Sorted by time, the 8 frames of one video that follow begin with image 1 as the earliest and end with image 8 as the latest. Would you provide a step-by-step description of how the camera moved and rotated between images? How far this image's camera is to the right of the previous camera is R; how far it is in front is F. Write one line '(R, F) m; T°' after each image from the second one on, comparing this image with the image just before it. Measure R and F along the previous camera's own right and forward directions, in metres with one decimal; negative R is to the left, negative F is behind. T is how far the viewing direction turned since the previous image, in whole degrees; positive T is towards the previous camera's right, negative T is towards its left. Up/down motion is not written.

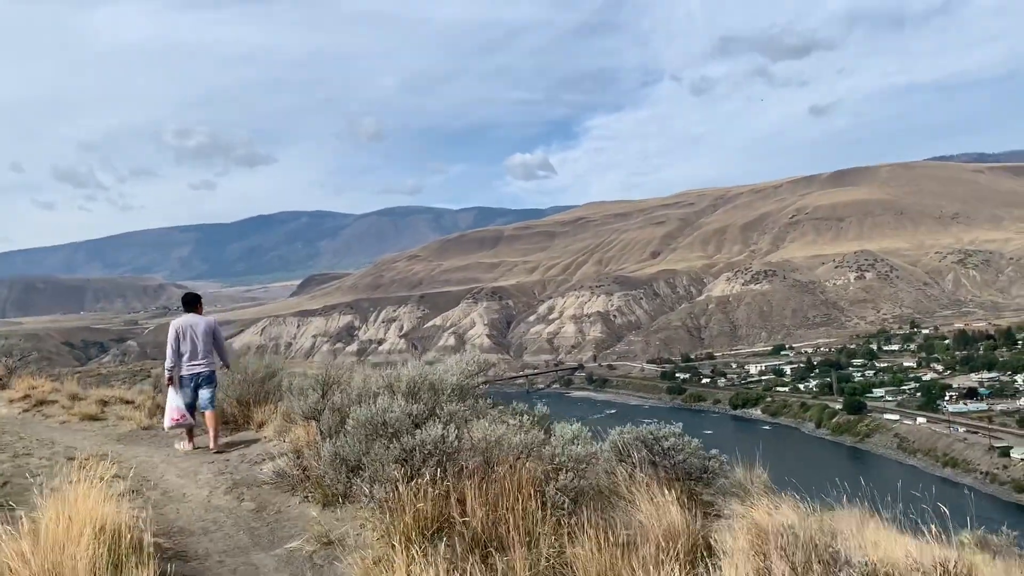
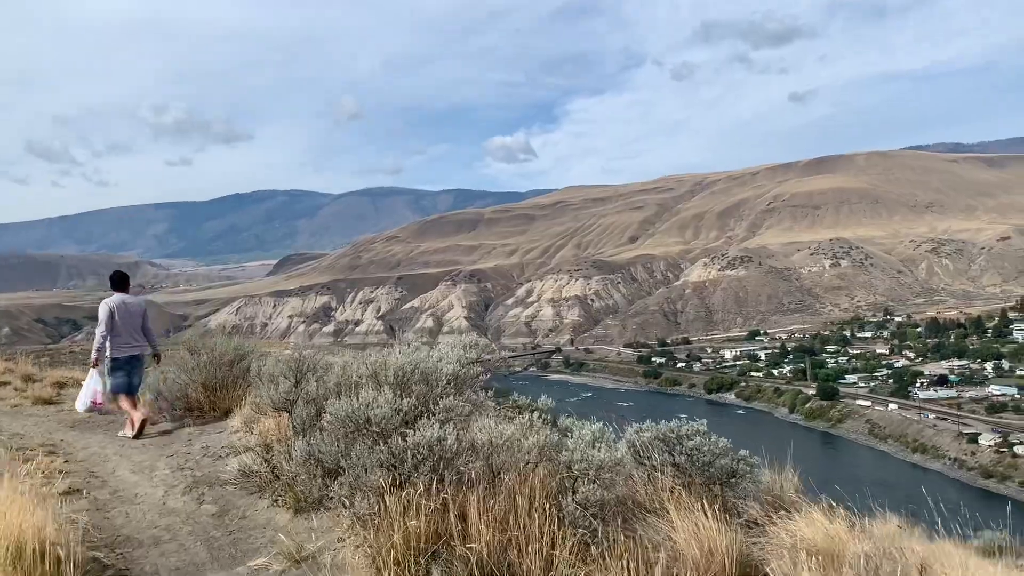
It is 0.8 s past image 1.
(-0.1, +0.6) m; +1°
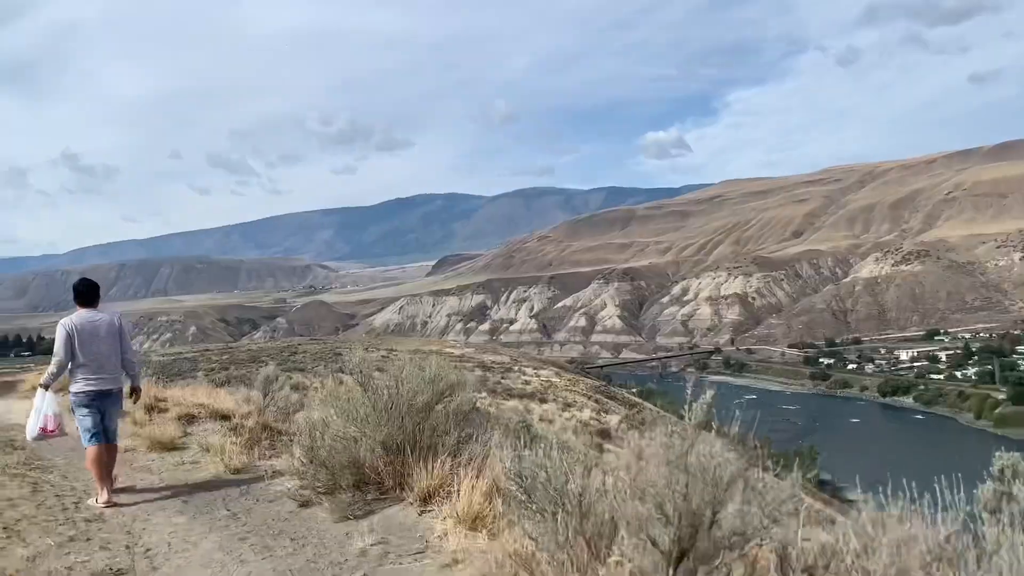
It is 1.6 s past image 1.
(+1.6, +1.5) m; -11°
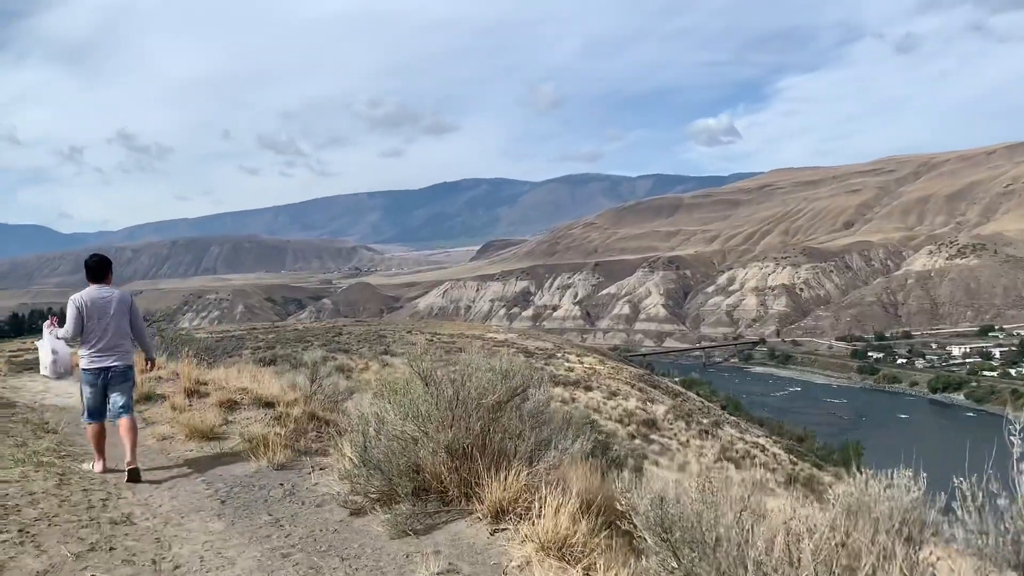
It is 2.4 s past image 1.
(-0.2, +0.3) m; -3°
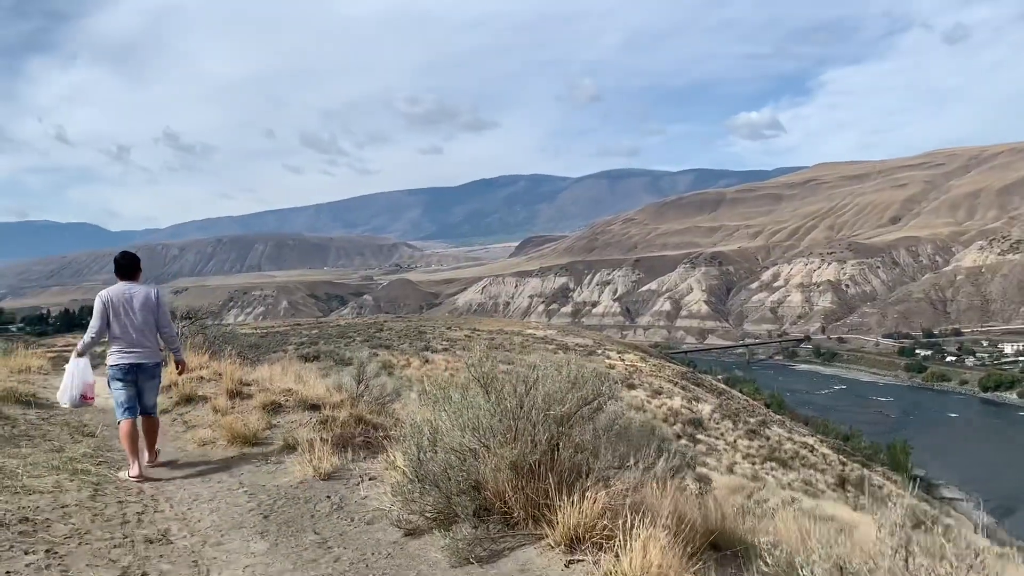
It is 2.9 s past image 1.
(+0.7, -0.1) m; -3°
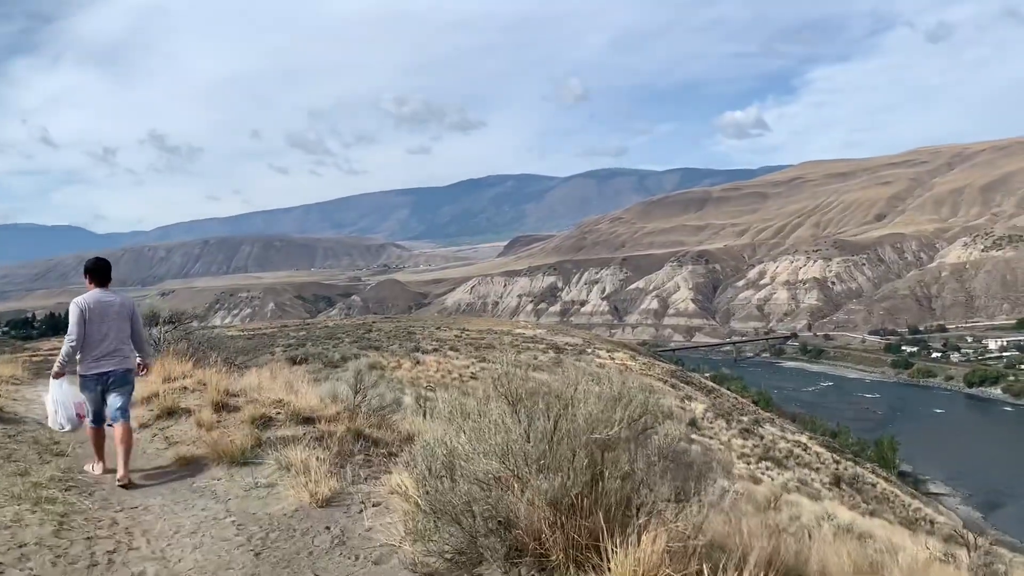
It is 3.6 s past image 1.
(-0.5, -0.2) m; +1°
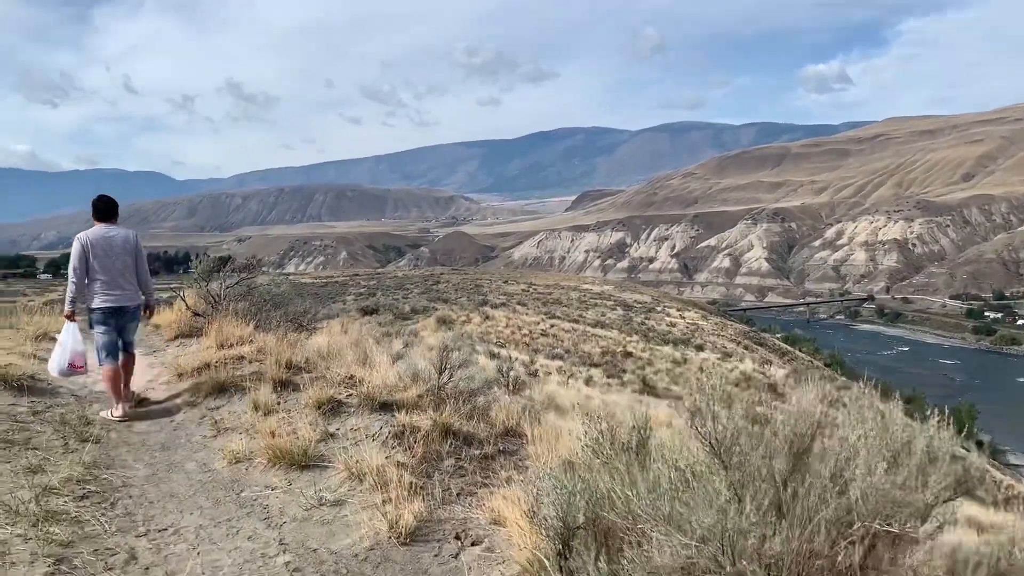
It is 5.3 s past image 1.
(+0.8, +0.1) m; -5°
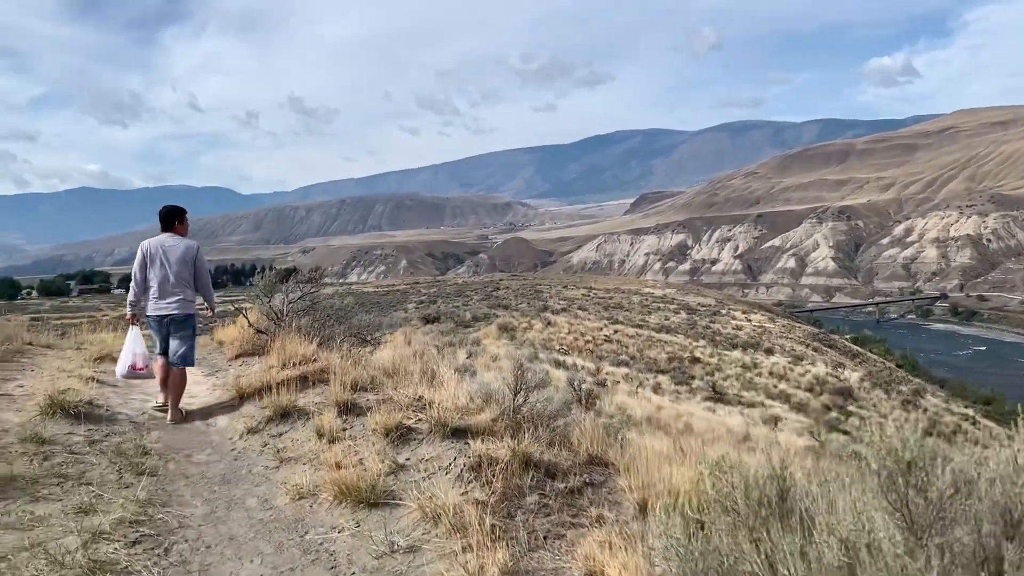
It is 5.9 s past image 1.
(+0.3, 0.0) m; -4°
